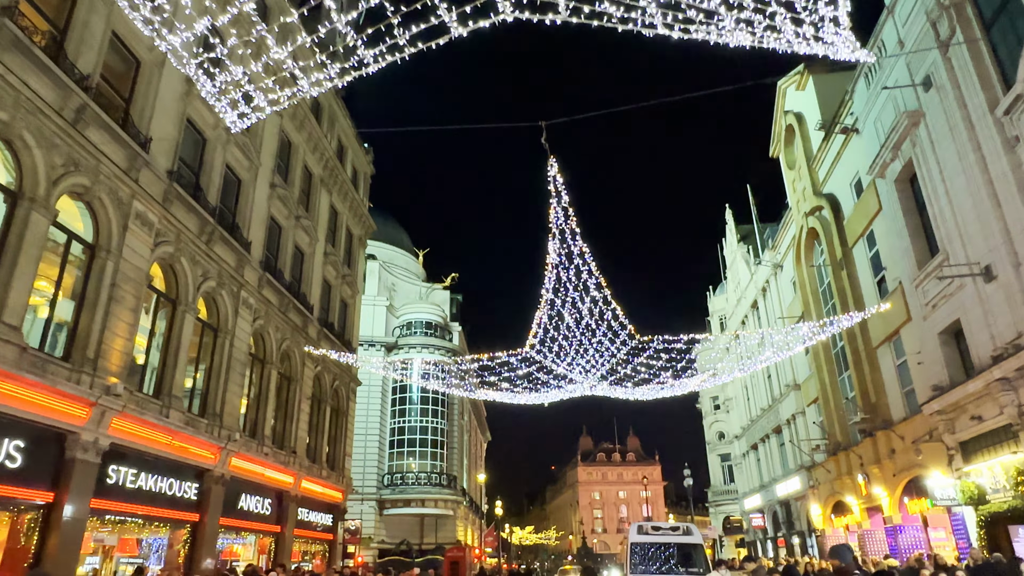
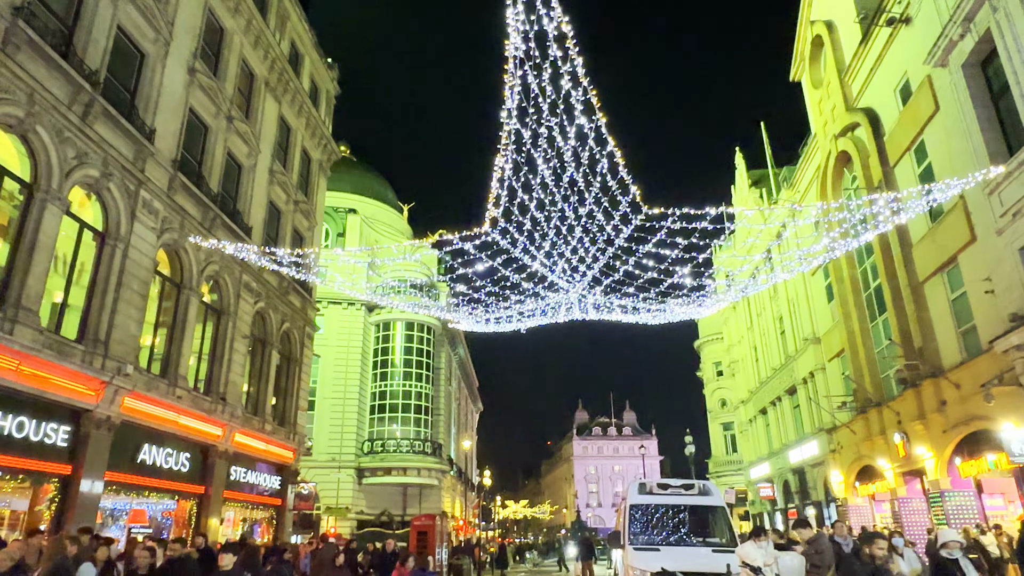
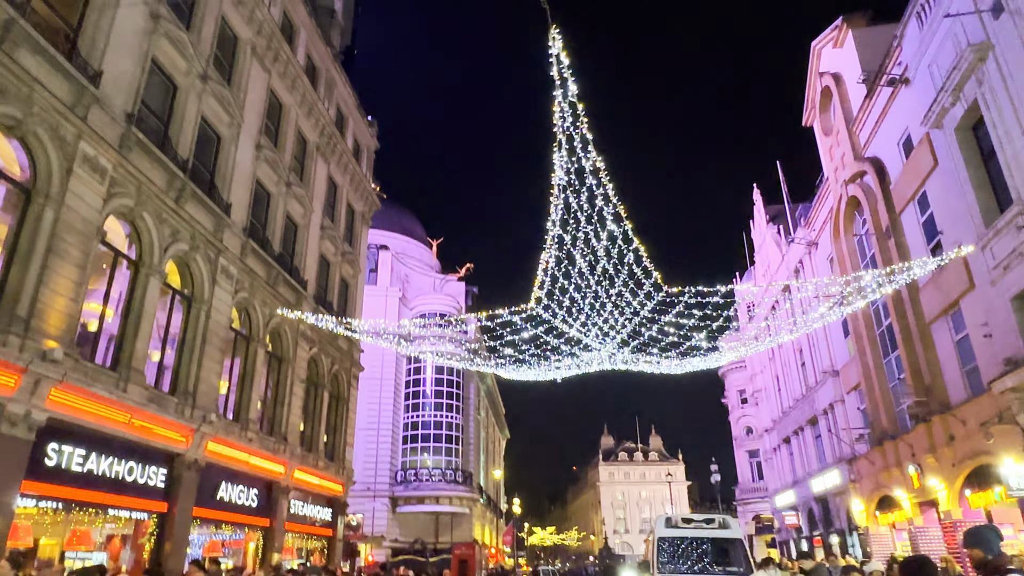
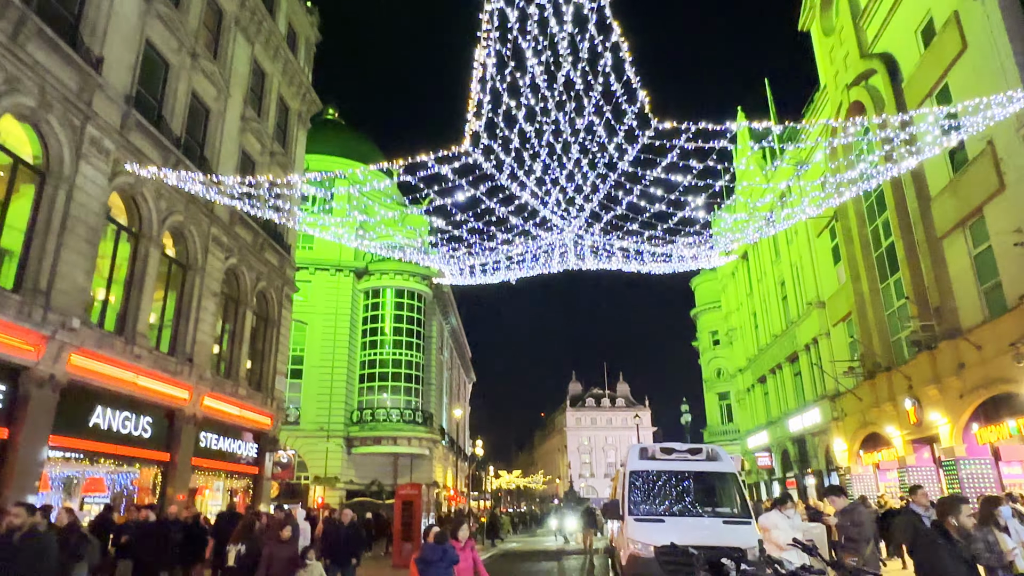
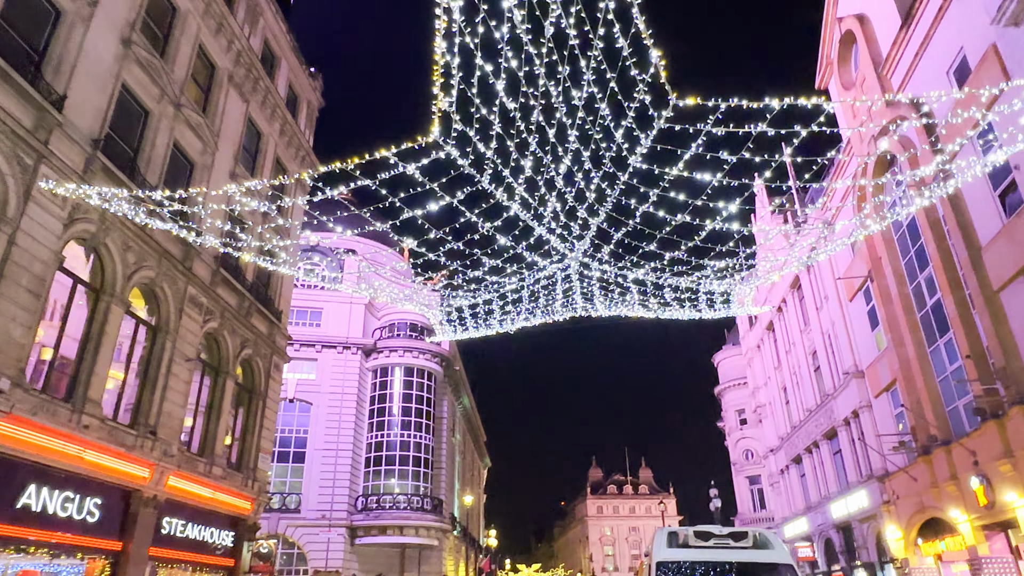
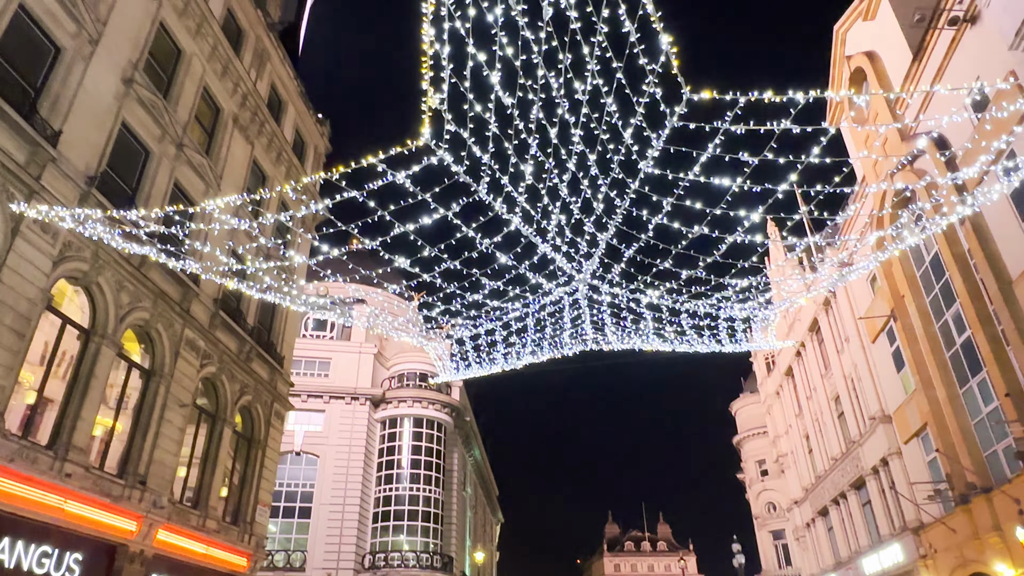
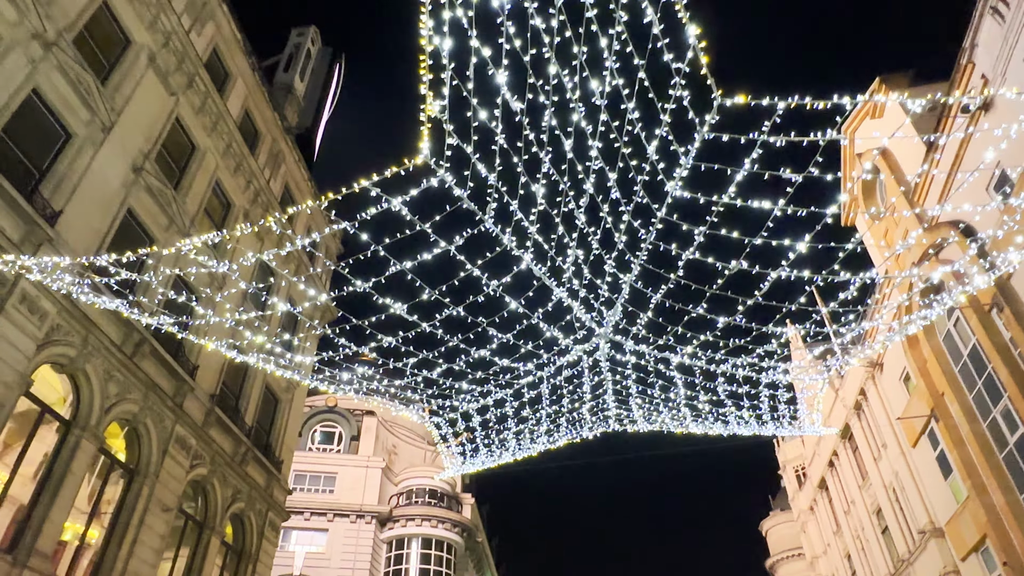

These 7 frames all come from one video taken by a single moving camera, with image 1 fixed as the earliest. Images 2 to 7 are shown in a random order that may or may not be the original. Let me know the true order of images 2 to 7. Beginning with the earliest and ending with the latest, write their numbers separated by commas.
3, 2, 4, 5, 6, 7
